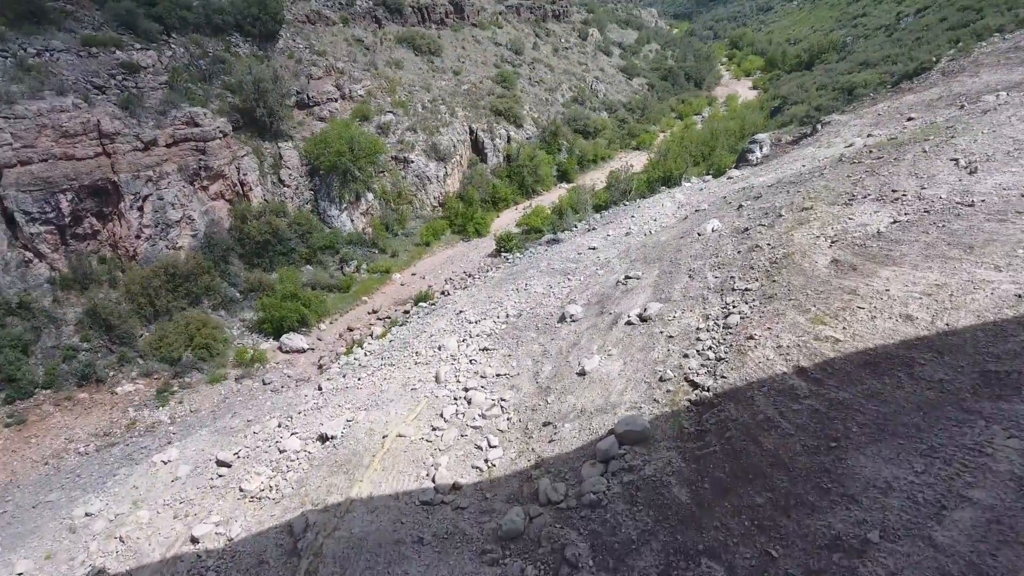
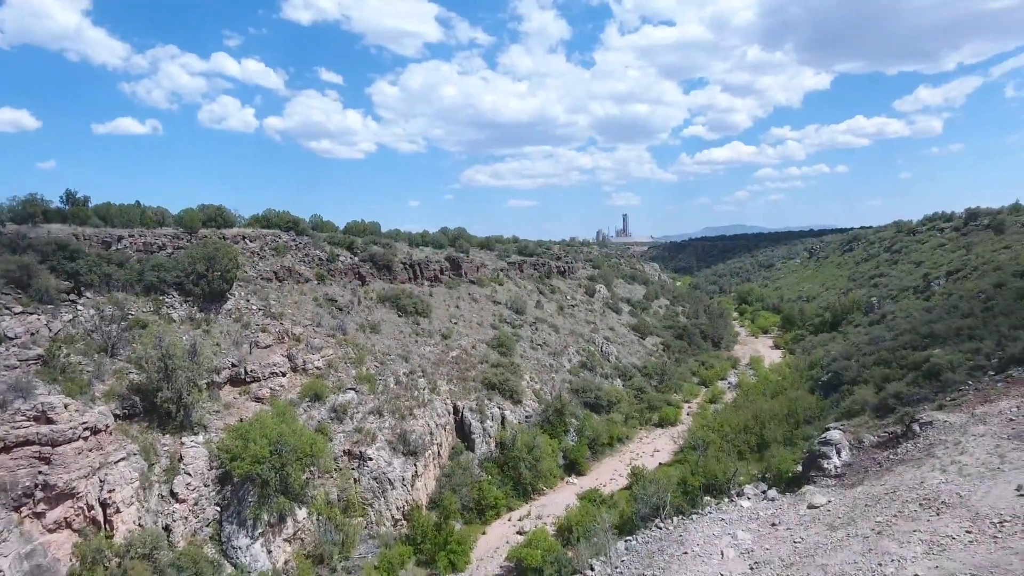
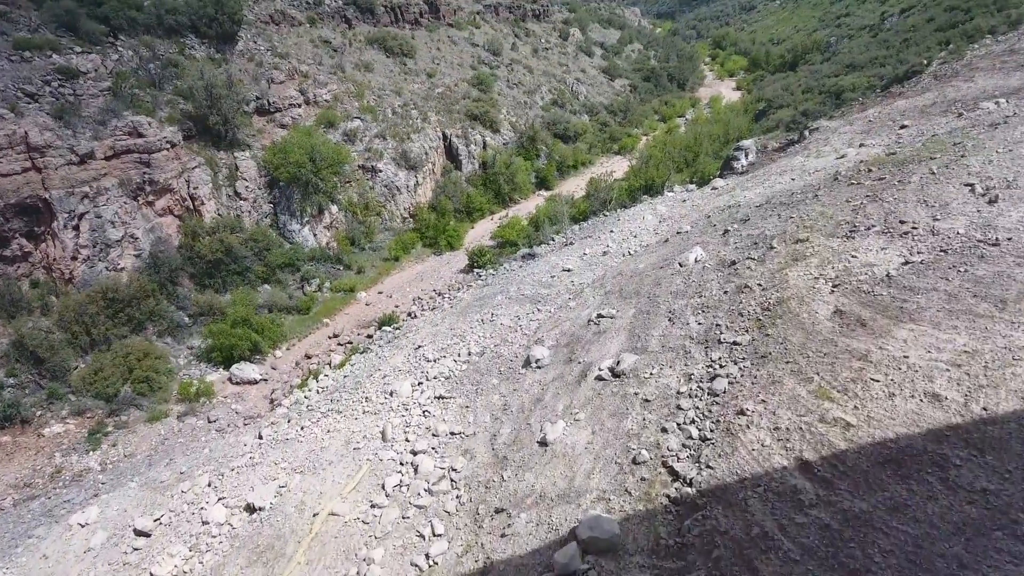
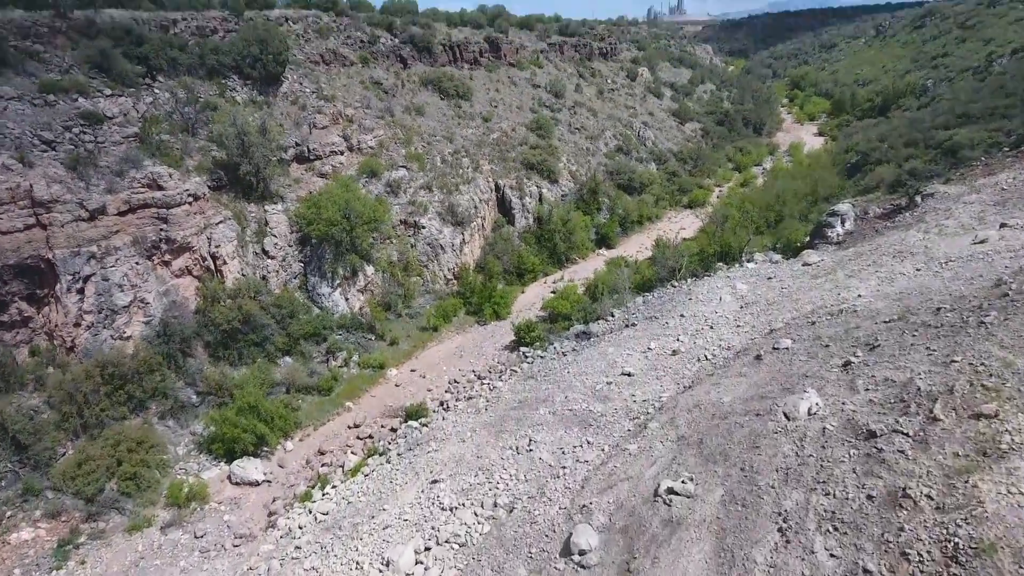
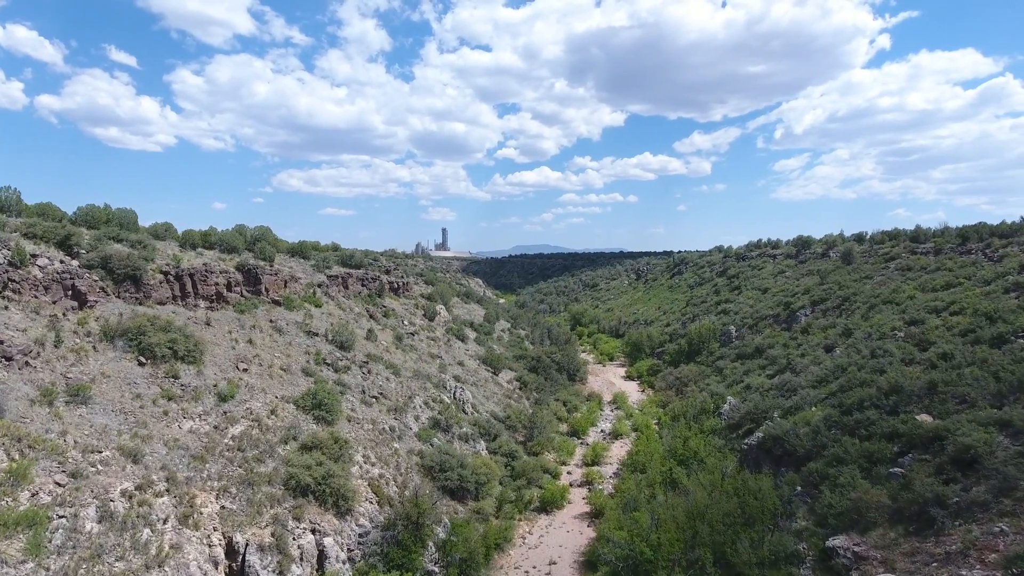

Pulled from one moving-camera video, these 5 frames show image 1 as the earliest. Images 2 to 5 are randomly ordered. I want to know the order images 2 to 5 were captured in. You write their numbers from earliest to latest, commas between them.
3, 4, 2, 5
